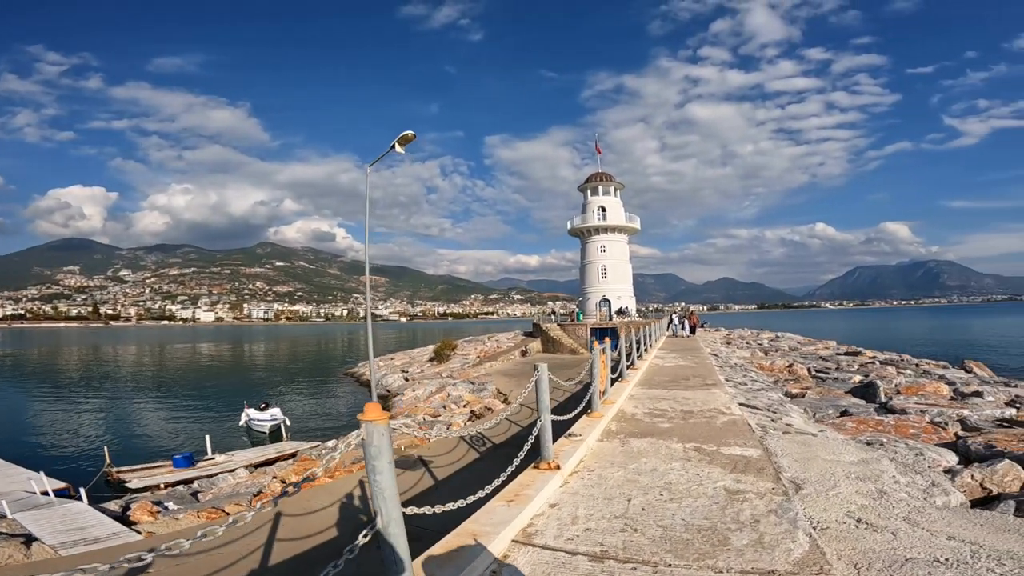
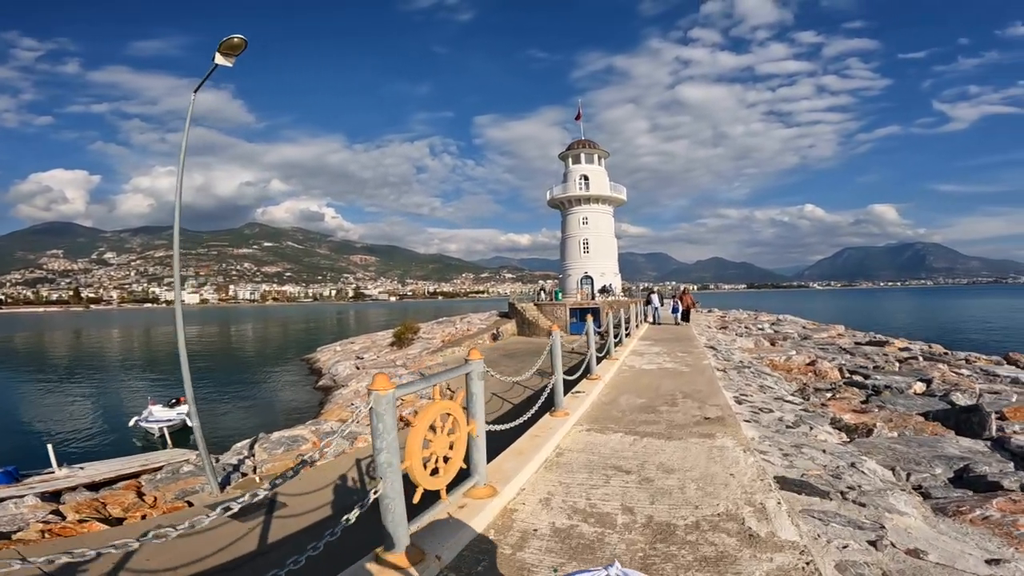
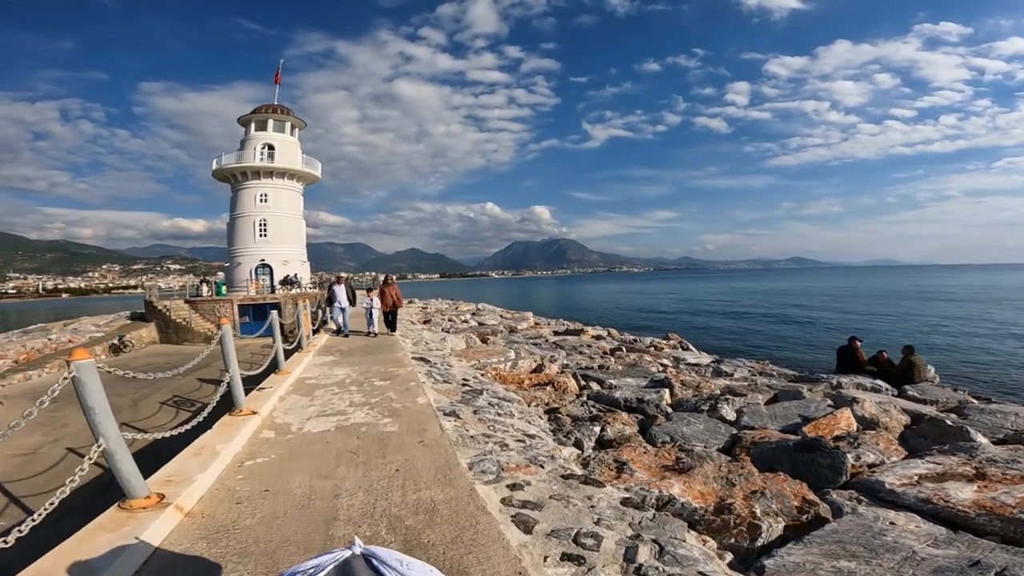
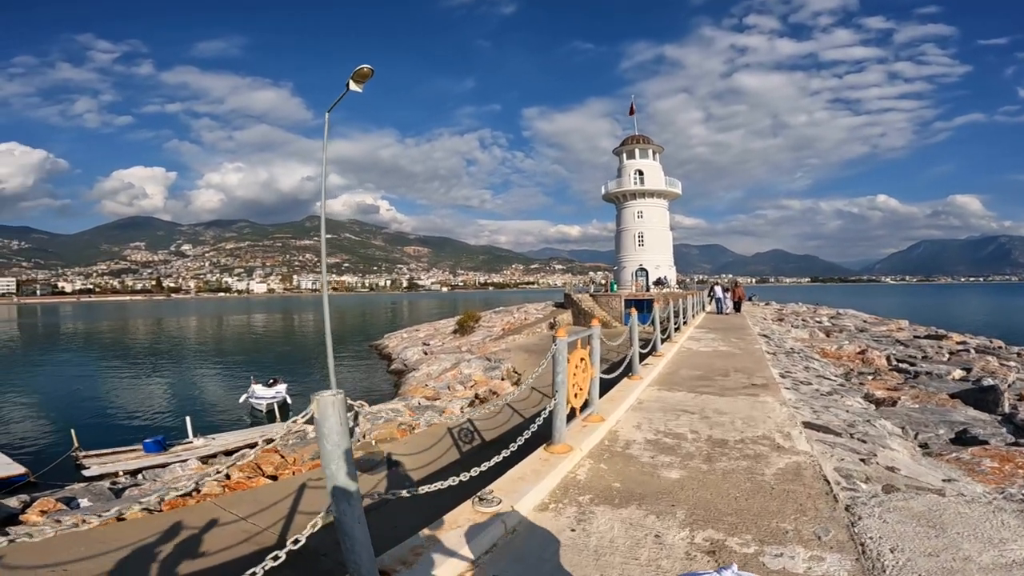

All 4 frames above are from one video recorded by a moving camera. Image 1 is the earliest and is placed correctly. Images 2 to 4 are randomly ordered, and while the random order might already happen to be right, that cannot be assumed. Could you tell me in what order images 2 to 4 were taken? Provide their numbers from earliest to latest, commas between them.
4, 2, 3
